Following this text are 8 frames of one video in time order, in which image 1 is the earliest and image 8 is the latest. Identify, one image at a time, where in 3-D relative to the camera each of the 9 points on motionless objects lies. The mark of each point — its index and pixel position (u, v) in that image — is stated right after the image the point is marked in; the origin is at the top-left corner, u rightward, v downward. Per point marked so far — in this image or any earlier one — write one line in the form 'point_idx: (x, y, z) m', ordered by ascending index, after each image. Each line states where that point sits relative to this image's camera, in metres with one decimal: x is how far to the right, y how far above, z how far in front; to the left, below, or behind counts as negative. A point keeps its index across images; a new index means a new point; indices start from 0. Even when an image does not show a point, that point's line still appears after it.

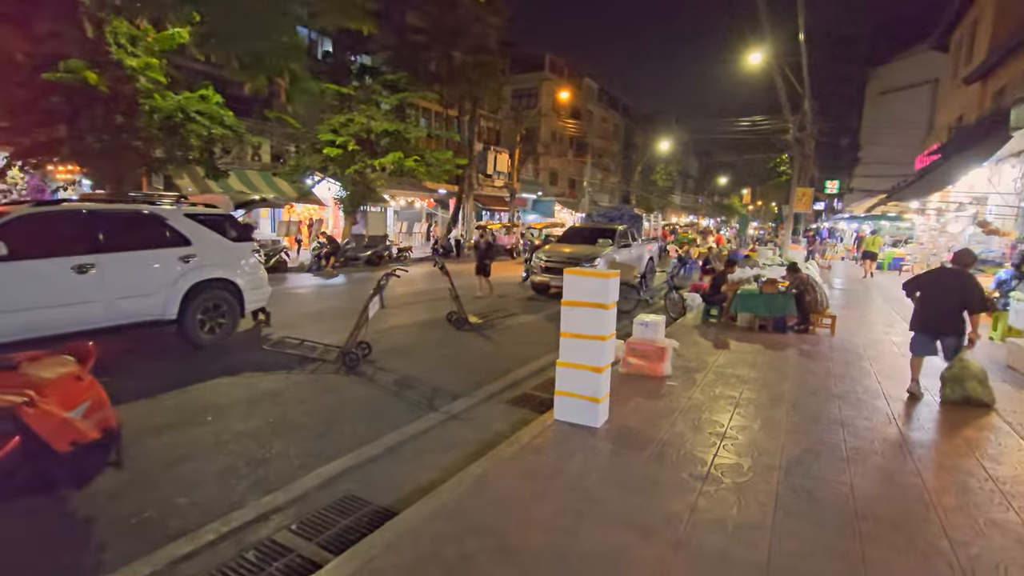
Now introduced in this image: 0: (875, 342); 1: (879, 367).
0: (+6.2, -0.9, +8.7) m
1: (+5.1, -1.1, +7.1) m
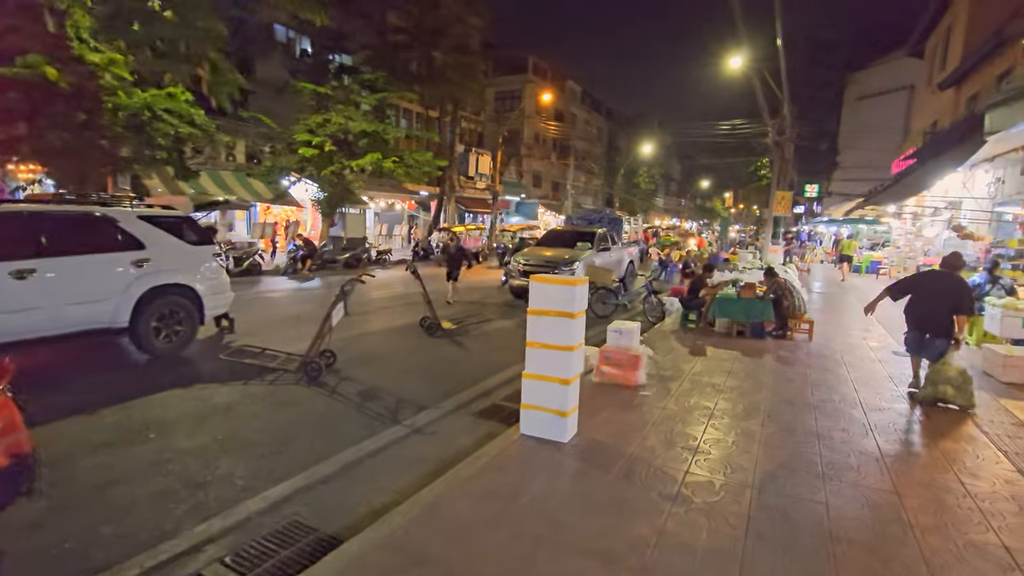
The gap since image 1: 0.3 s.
0: (+5.7, -1.0, +8.6) m
1: (+4.7, -1.2, +7.0) m
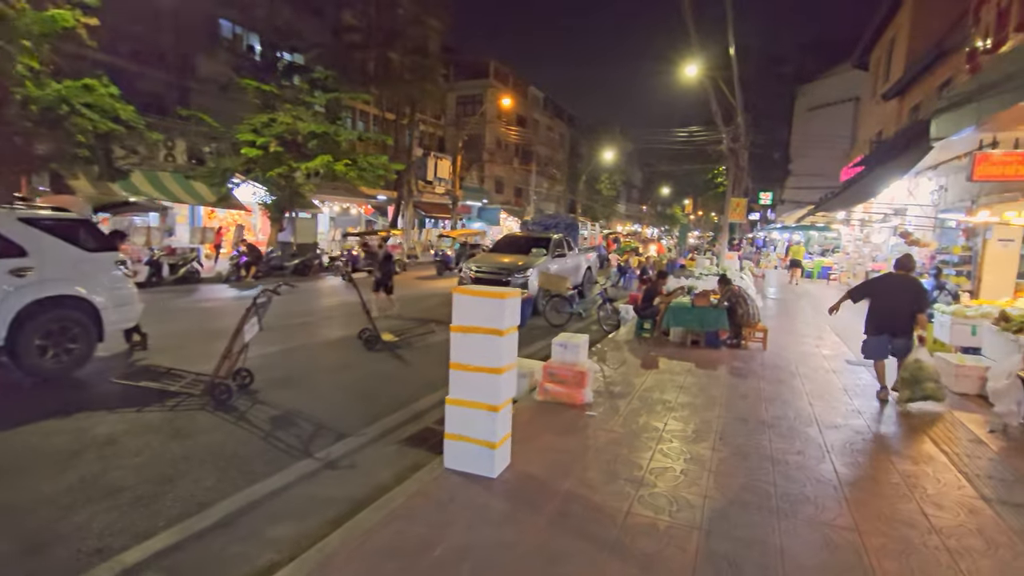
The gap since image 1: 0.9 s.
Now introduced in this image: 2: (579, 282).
0: (+4.8, -1.1, +8.4) m
1: (+3.9, -1.3, +6.7) m
2: (+2.0, +0.2, +15.3) m
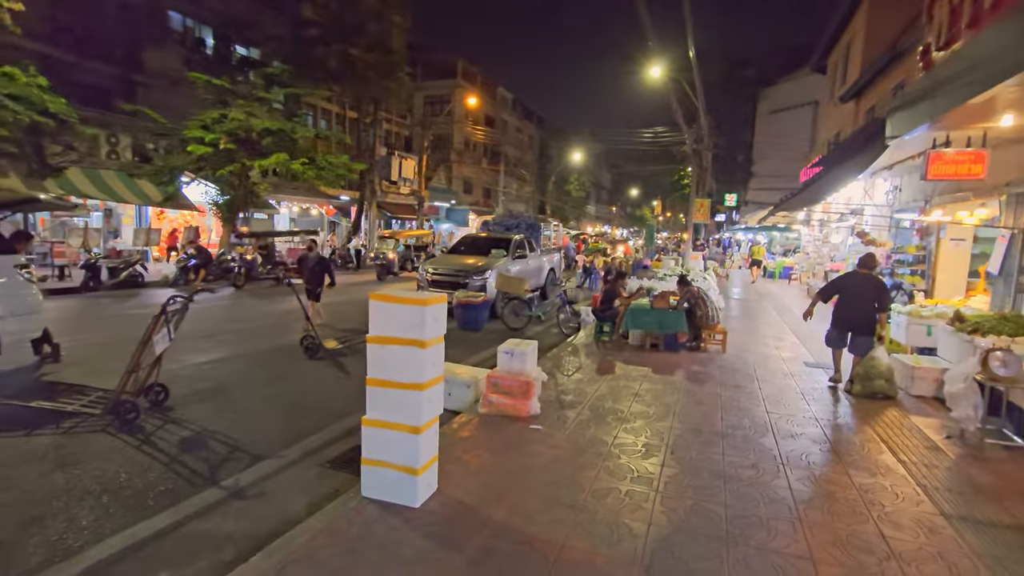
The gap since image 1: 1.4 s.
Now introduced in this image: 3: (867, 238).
0: (+4.1, -1.1, +8.2) m
1: (+3.2, -1.3, +6.5) m
2: (+0.8, +0.1, +14.9) m
3: (+9.2, +1.3, +13.3) m
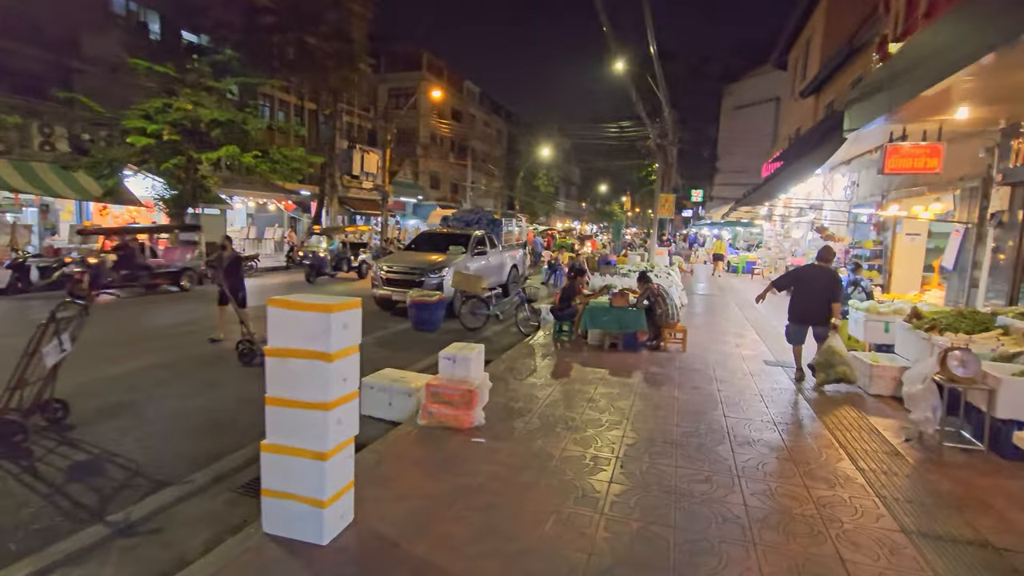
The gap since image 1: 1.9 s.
0: (+3.3, -1.1, +8.0) m
1: (+2.6, -1.3, +6.2) m
2: (-0.3, +0.2, +14.5) m
3: (+8.2, +1.4, +13.3) m
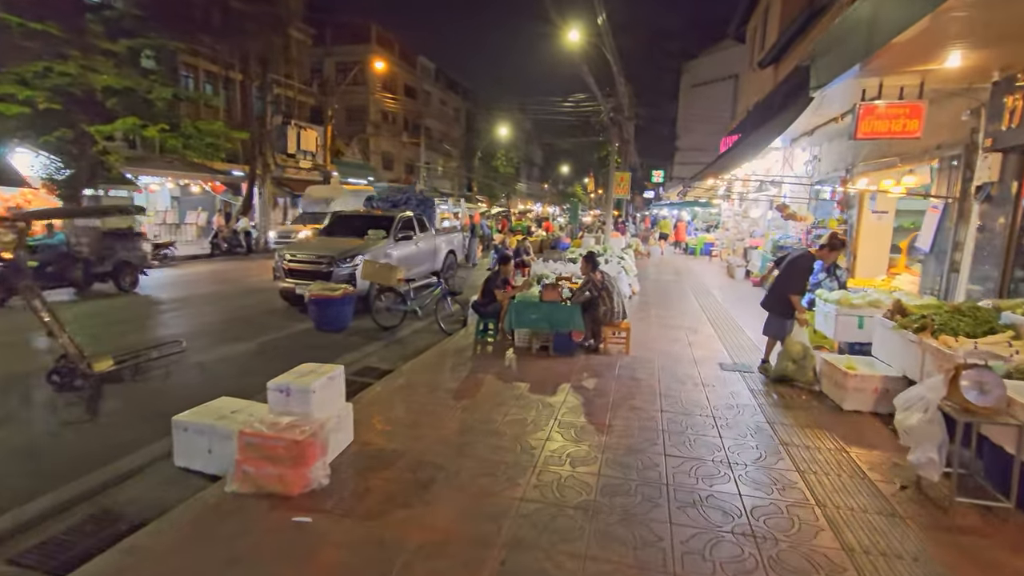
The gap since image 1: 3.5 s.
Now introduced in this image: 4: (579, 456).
0: (+2.1, -1.0, +6.7) m
1: (+1.5, -1.2, +4.9) m
2: (-1.9, +0.5, +12.9) m
3: (+6.6, +1.8, +12.3) m
4: (+0.5, -1.3, +4.1) m
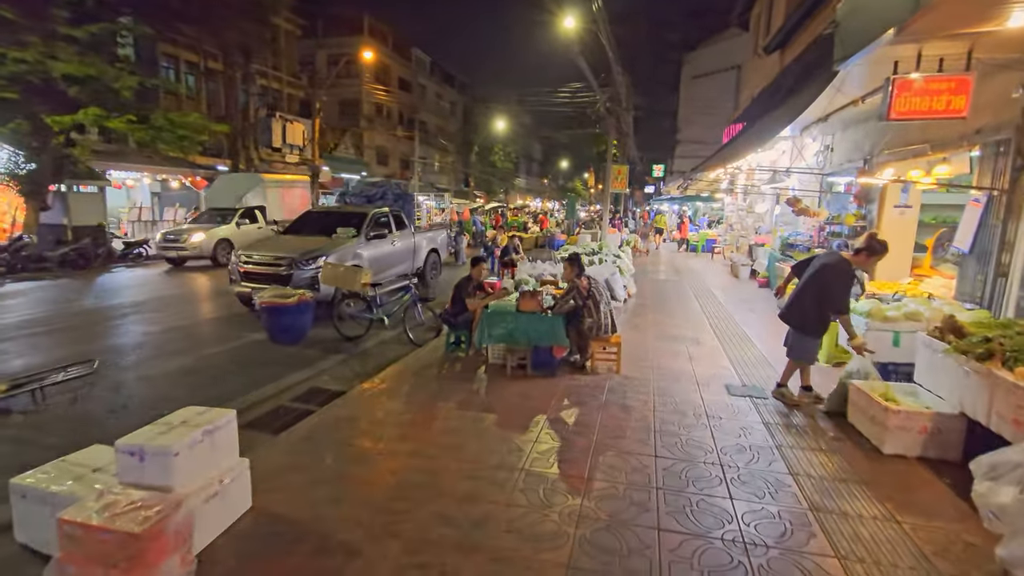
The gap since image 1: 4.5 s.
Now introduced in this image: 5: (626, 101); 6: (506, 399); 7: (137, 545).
0: (+1.8, -1.1, +5.7) m
1: (+1.2, -1.3, +3.9) m
2: (-2.2, +0.4, +11.9) m
3: (+6.2, +1.8, +11.2) m
4: (+0.2, -1.5, +3.1) m
5: (+4.4, +7.3, +19.7) m
6: (0.0, -1.1, +5.2) m
7: (-1.8, -1.2, +2.5) m
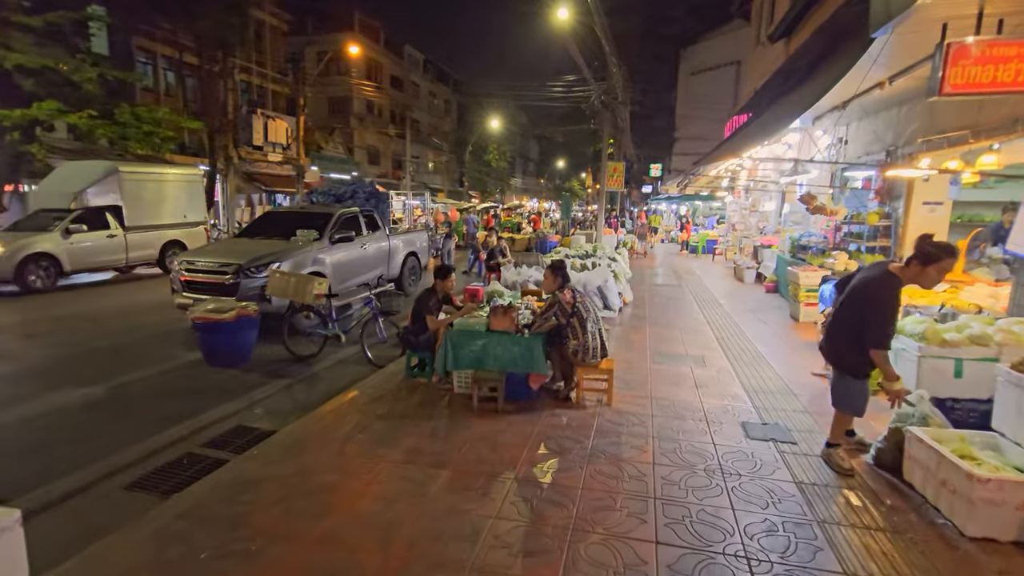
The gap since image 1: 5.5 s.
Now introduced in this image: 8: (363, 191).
0: (+1.5, -1.2, +4.6) m
1: (+0.9, -1.5, +2.8) m
2: (-2.6, +0.3, +10.8) m
3: (+5.9, +1.7, +10.2) m
4: (-0.1, -1.6, +2.0) m
5: (+4.0, +7.1, +18.7) m
6: (-0.3, -1.3, +4.2) m
7: (-2.0, -1.3, +1.4) m
8: (-3.4, +2.4, +12.8) m
